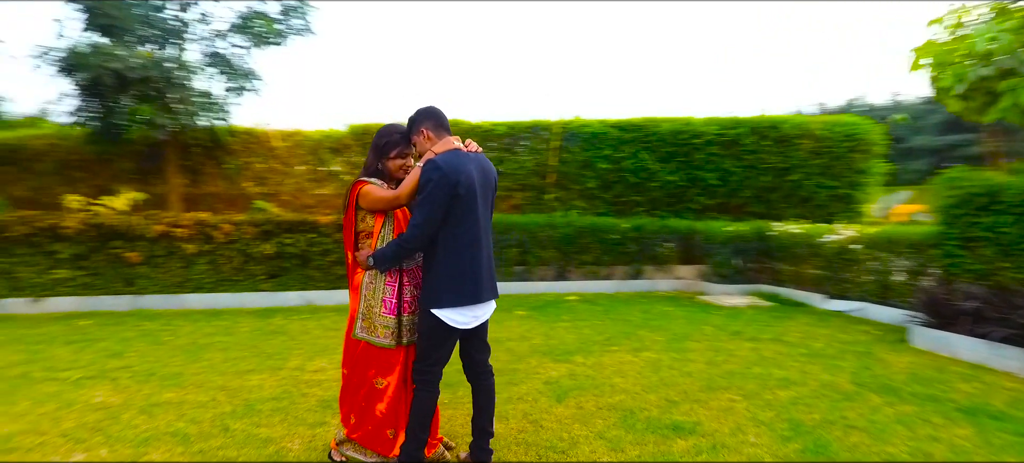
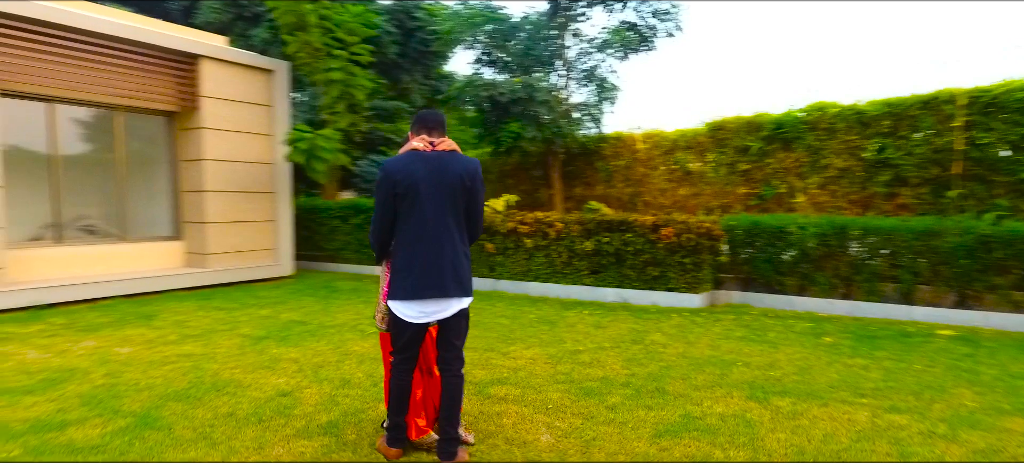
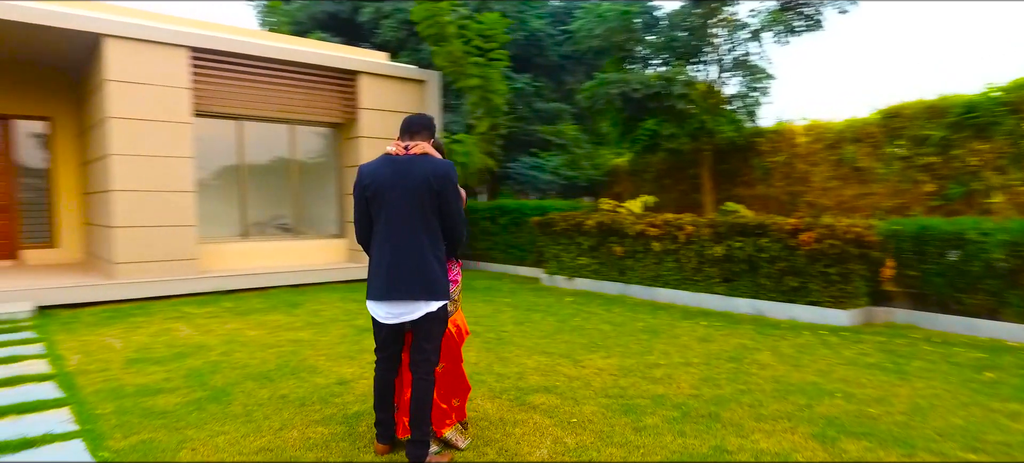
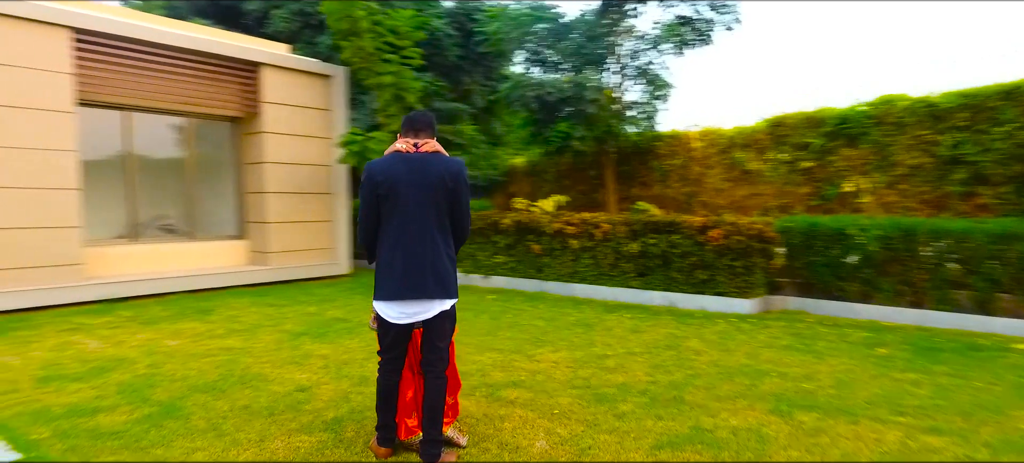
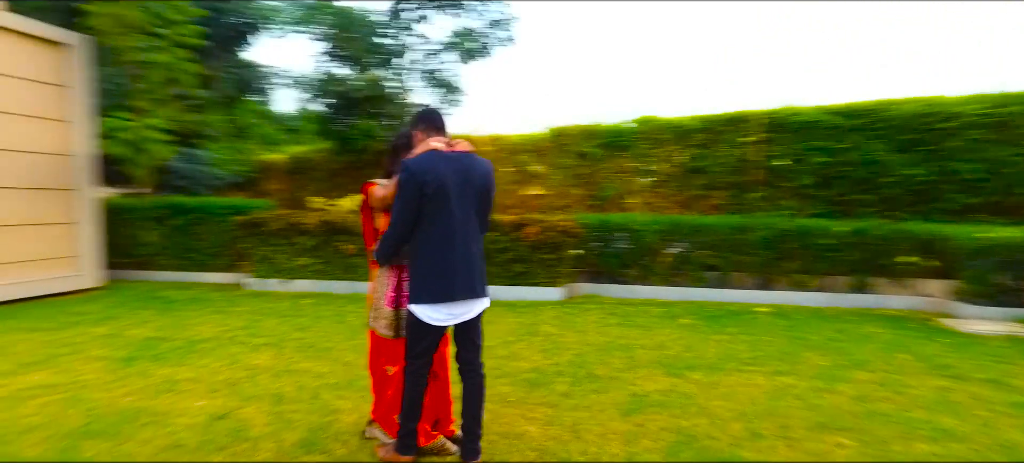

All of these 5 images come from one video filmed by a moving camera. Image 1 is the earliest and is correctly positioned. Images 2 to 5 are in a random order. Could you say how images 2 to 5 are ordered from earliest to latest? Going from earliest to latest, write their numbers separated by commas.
5, 2, 4, 3
